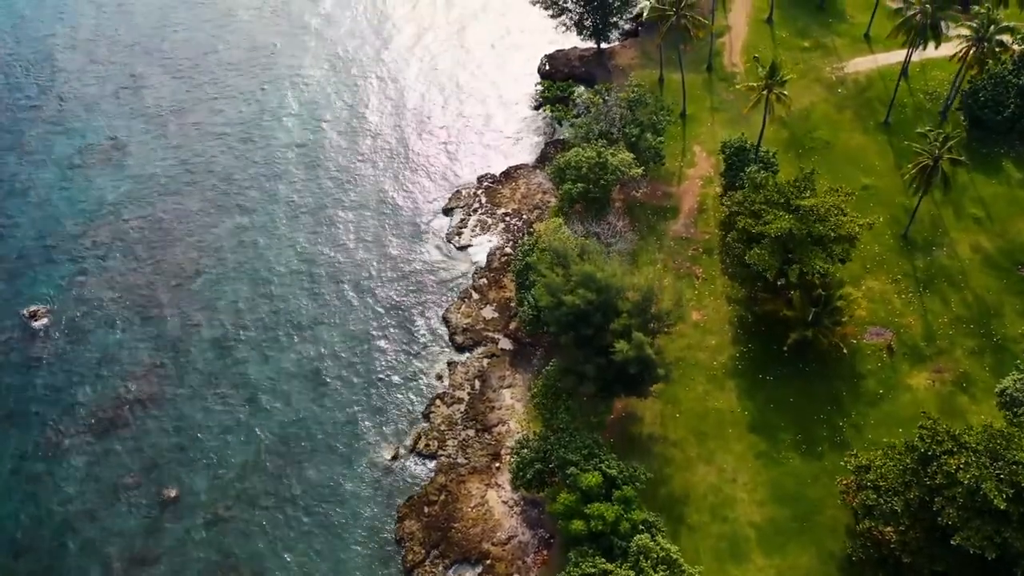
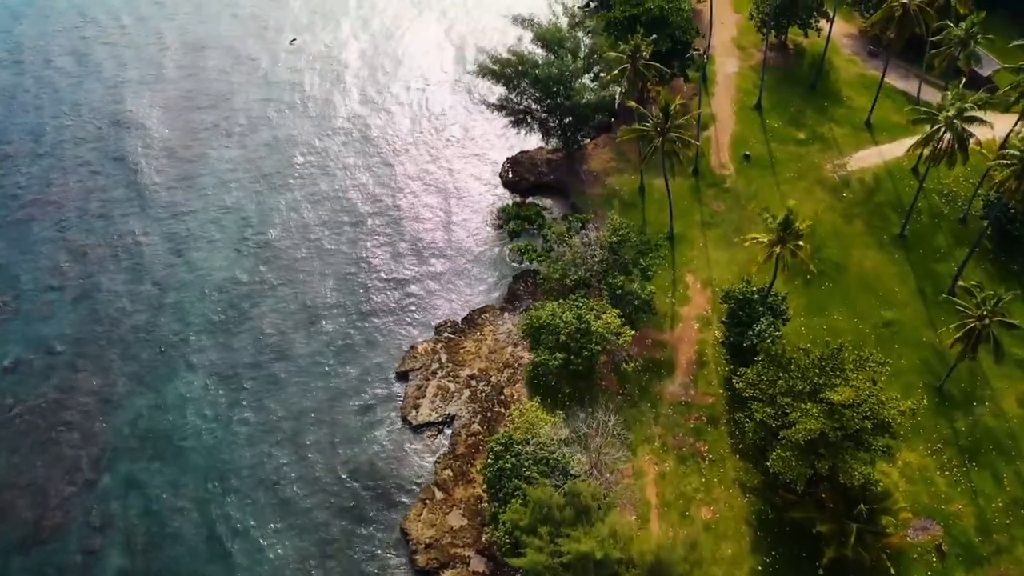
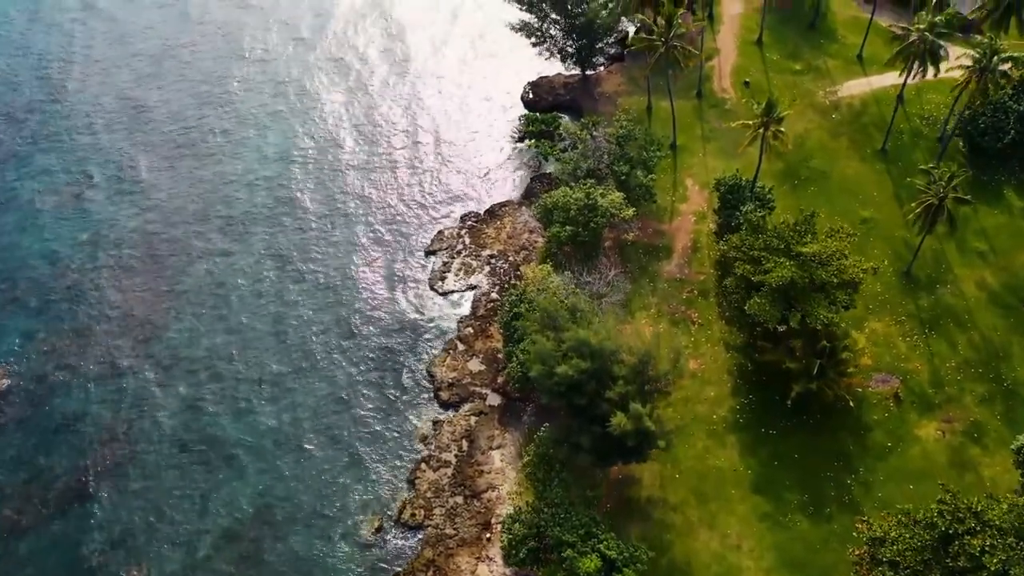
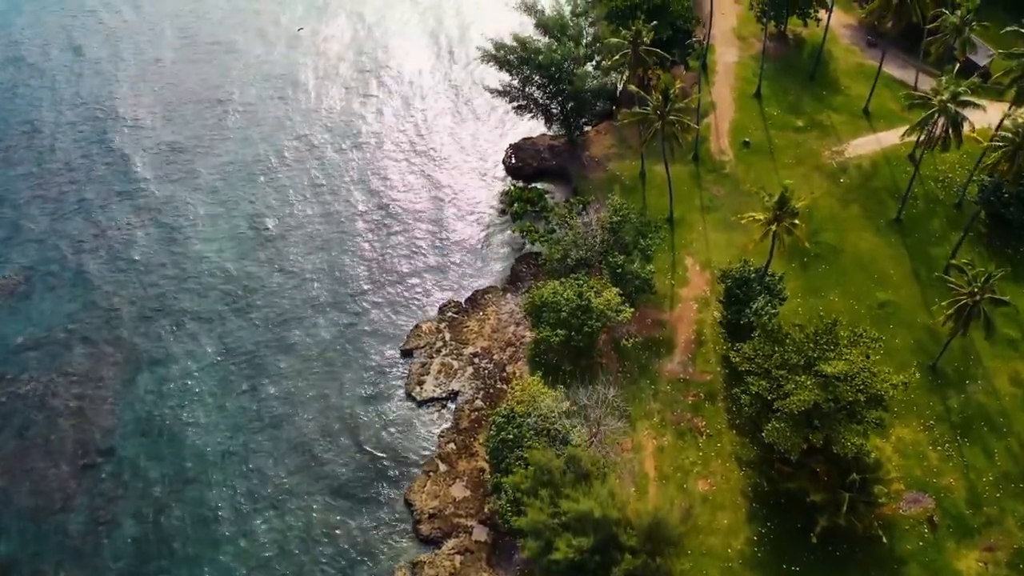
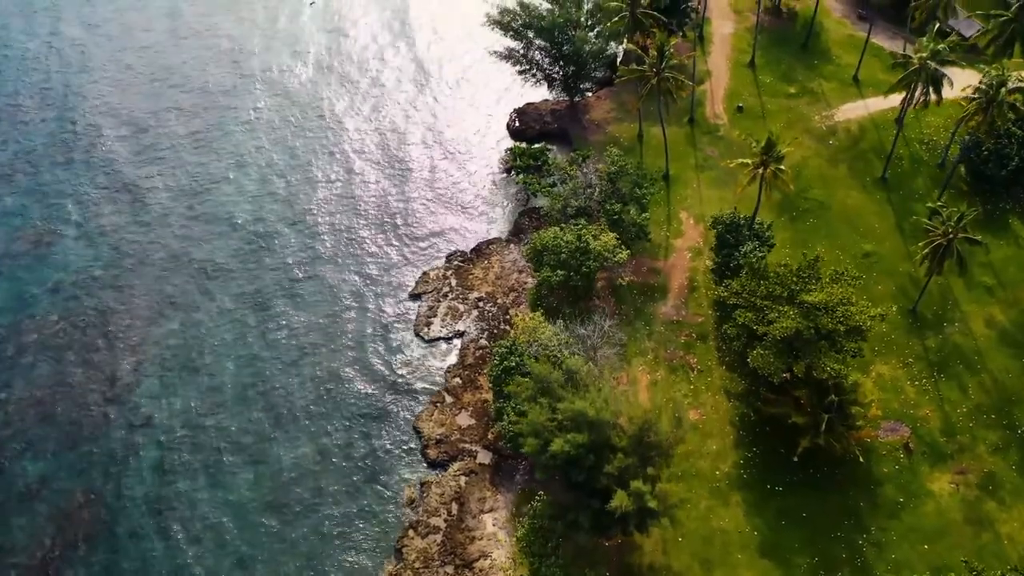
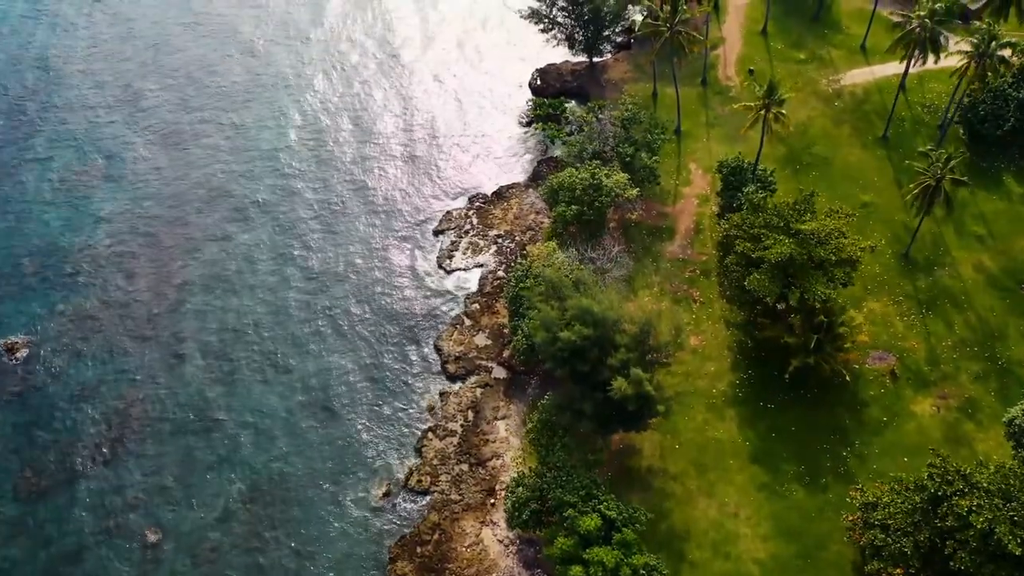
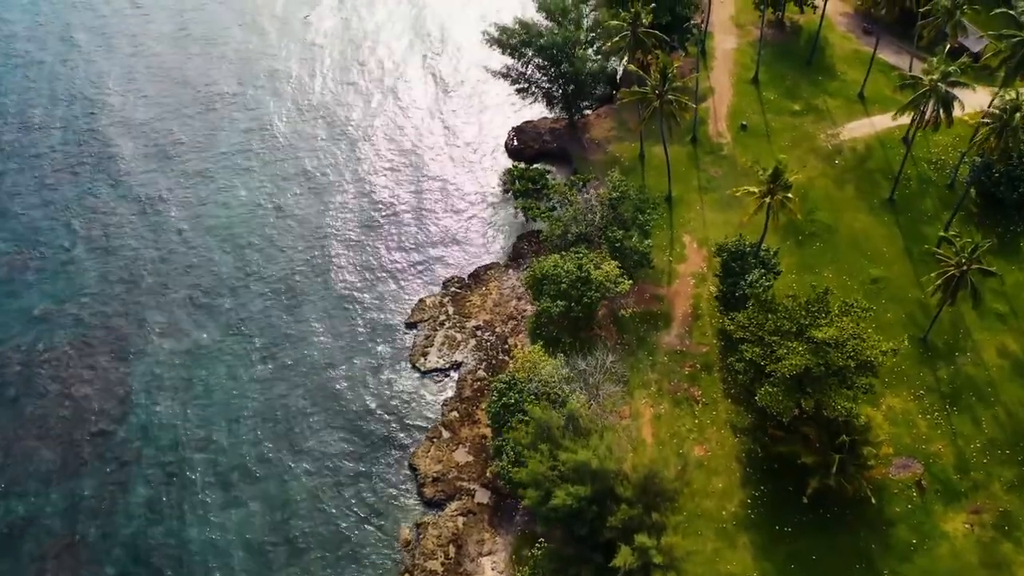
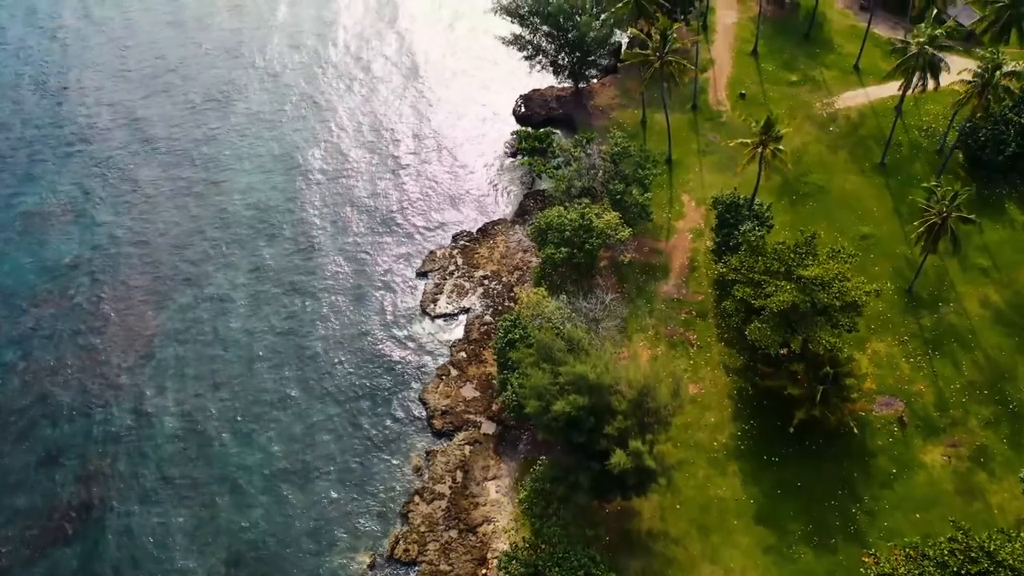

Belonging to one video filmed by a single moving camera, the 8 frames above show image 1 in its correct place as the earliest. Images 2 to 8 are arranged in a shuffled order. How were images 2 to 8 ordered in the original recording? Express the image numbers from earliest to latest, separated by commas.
6, 3, 8, 5, 7, 4, 2
